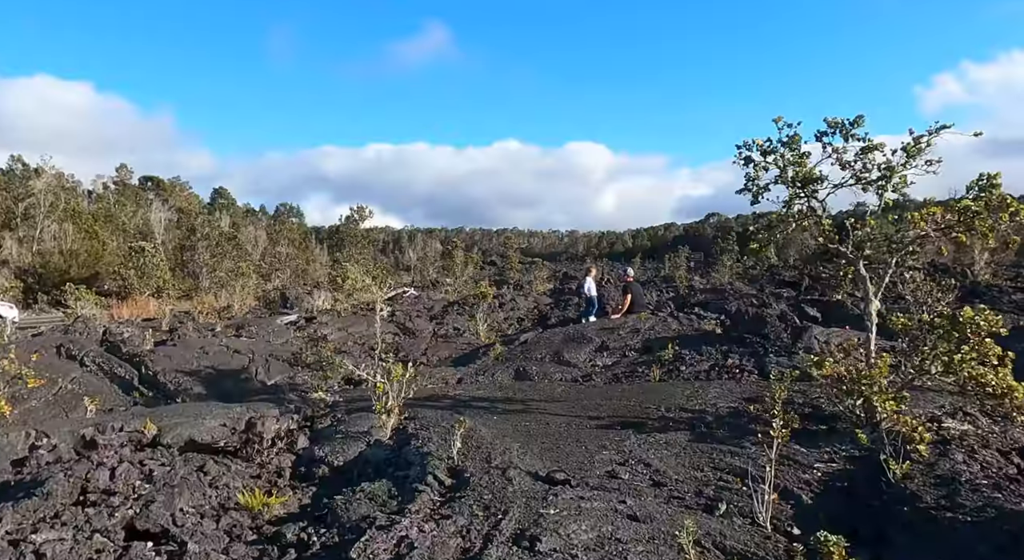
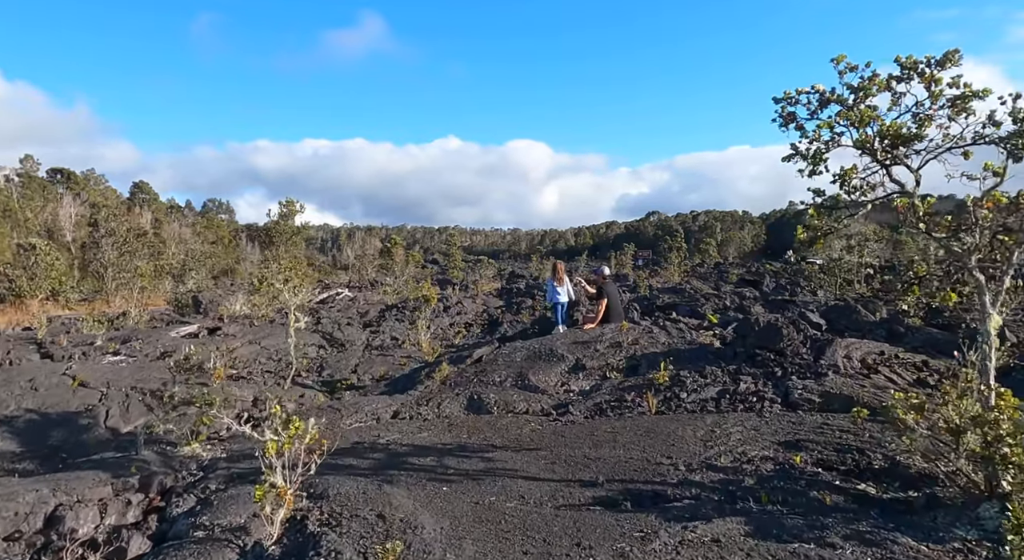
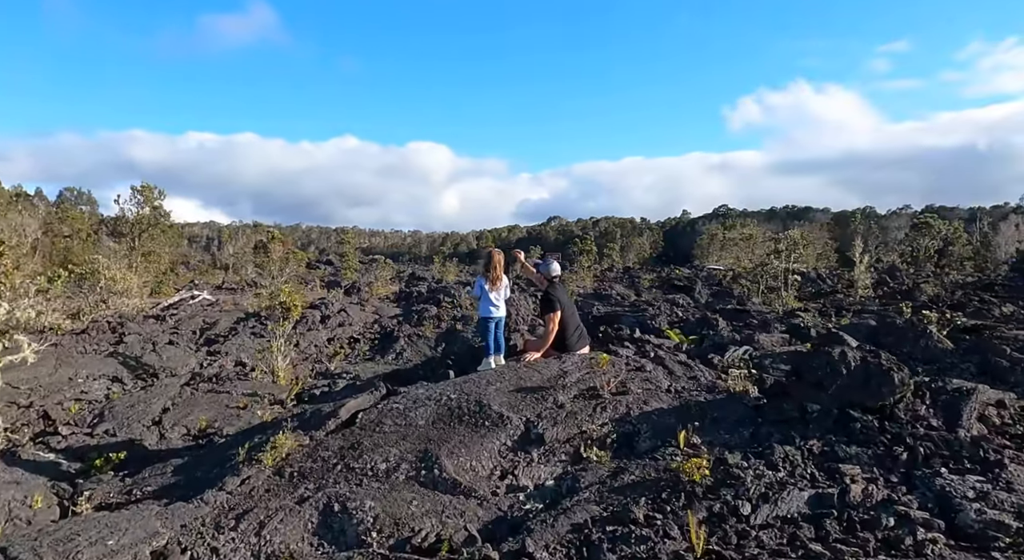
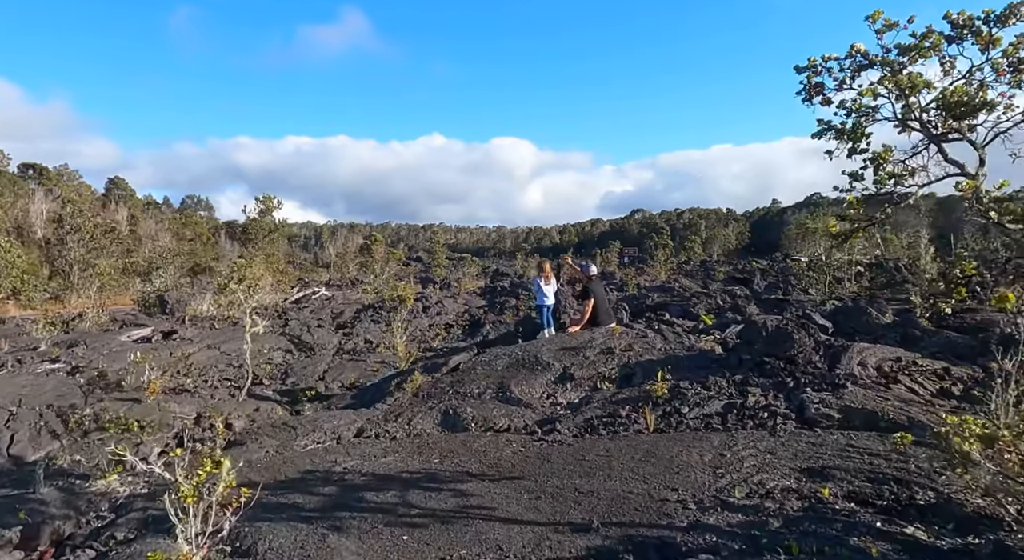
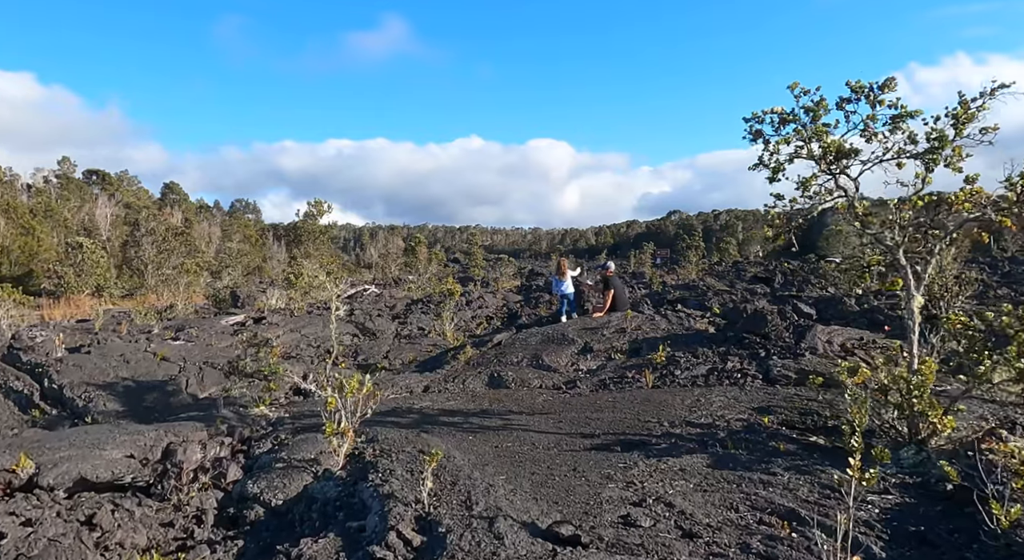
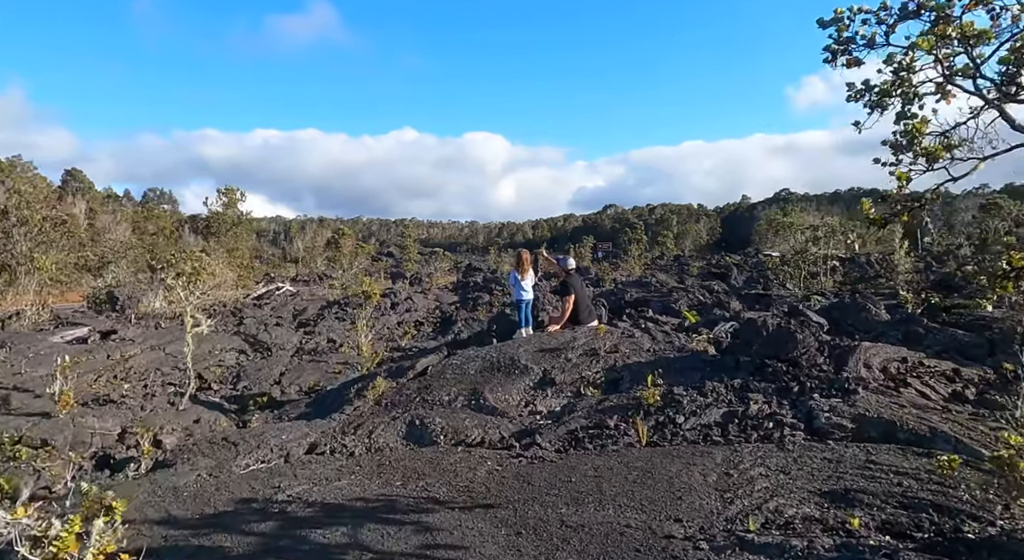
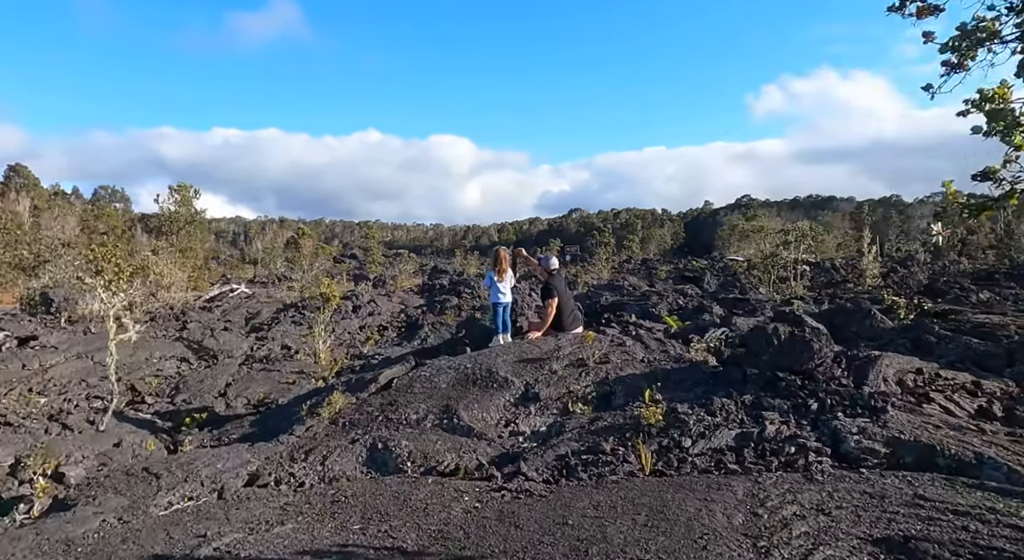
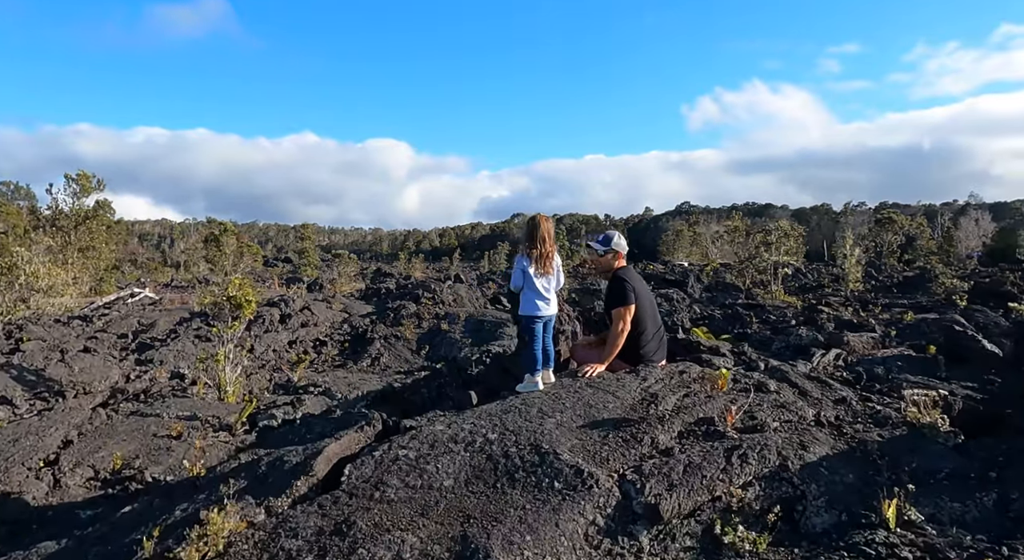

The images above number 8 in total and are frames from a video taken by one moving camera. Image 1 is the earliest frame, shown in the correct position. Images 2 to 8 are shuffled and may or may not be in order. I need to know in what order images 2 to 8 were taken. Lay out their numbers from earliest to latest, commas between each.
5, 2, 4, 6, 7, 3, 8
